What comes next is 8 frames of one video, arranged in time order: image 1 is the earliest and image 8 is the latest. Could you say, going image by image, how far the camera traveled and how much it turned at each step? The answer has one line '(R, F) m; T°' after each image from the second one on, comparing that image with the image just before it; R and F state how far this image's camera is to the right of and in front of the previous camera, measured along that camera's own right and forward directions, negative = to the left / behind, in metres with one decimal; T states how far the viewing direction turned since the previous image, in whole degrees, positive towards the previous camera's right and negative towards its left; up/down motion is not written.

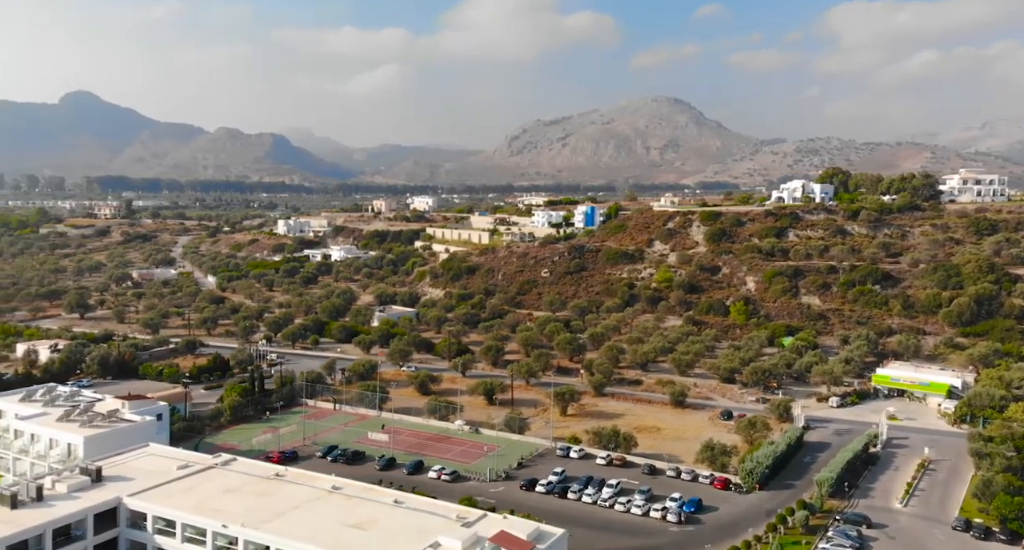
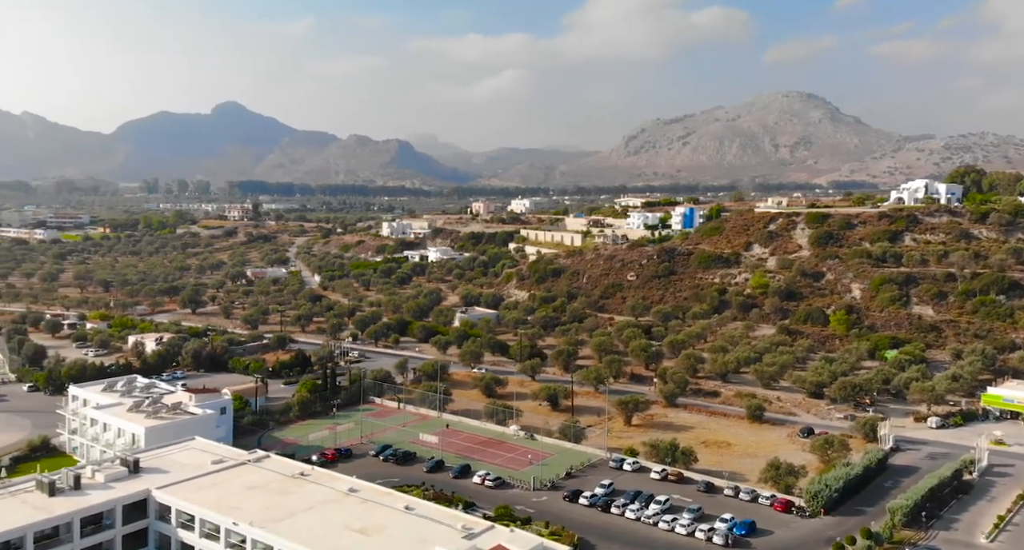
(+2.0, +0.6) m; -9°
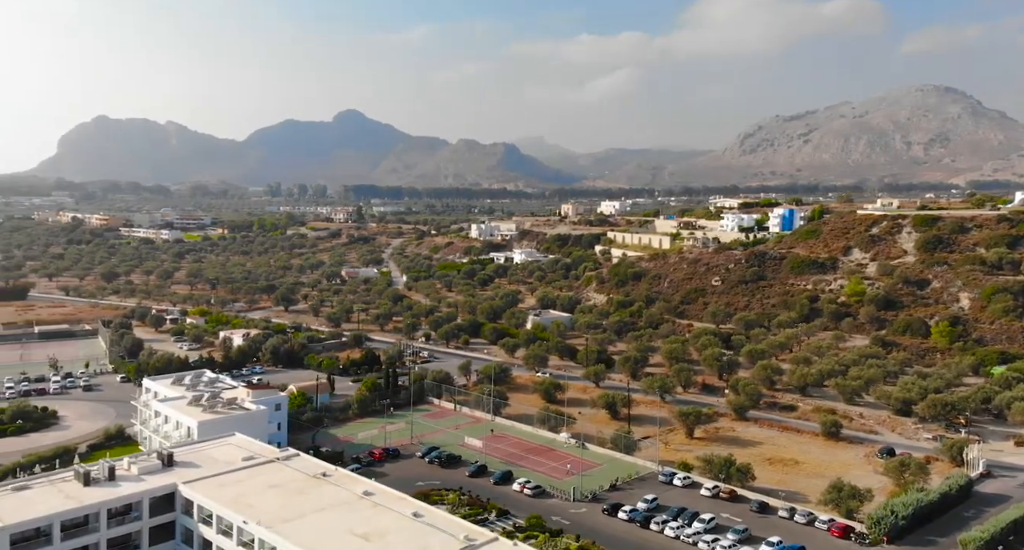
(+1.8, +0.6) m; -8°
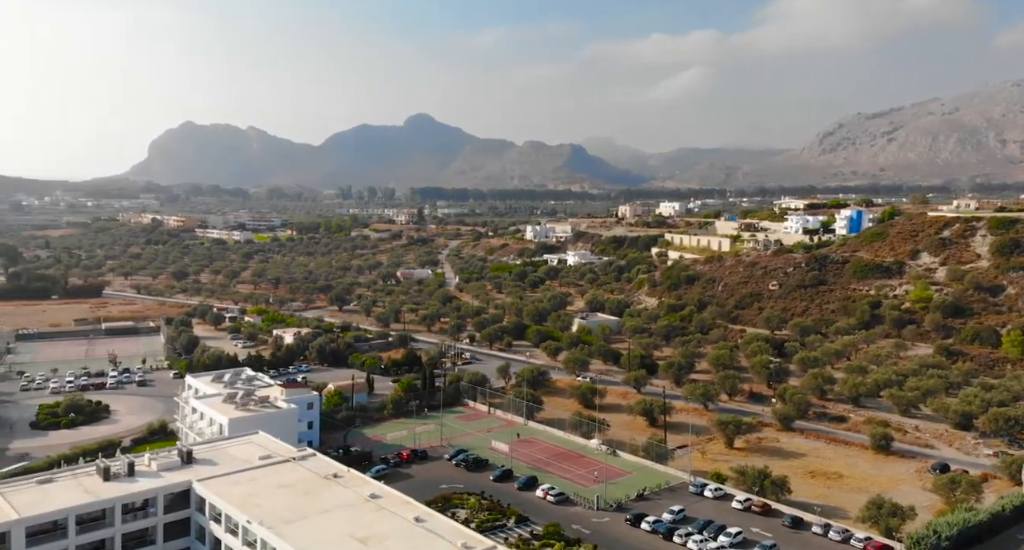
(+1.2, +0.4) m; -5°
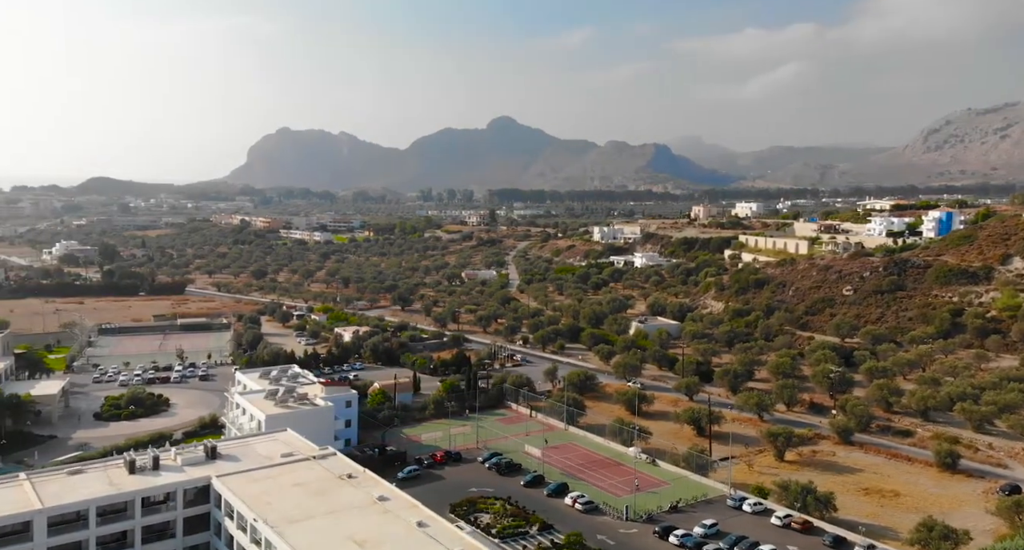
(+1.4, +0.4) m; -6°
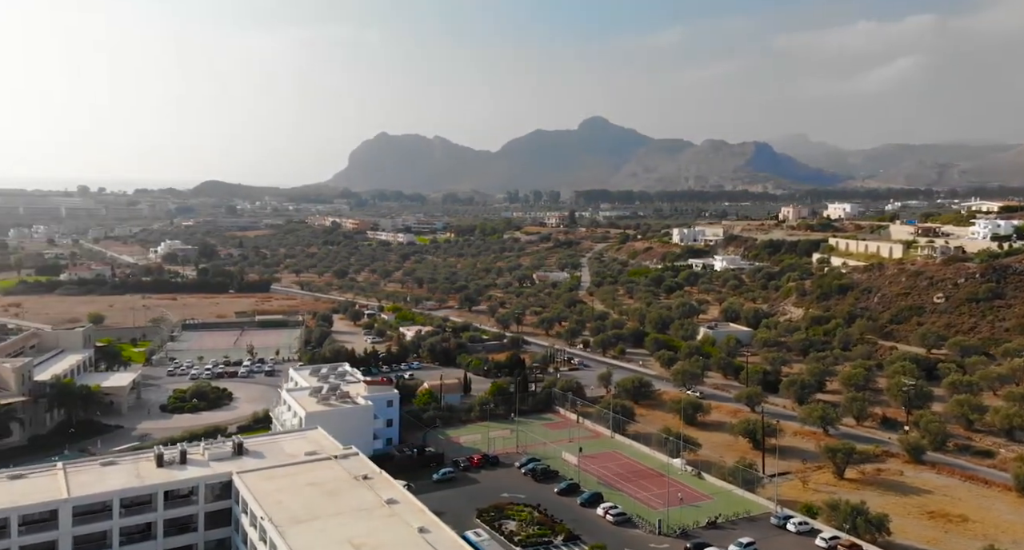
(+1.6, +0.5) m; -7°
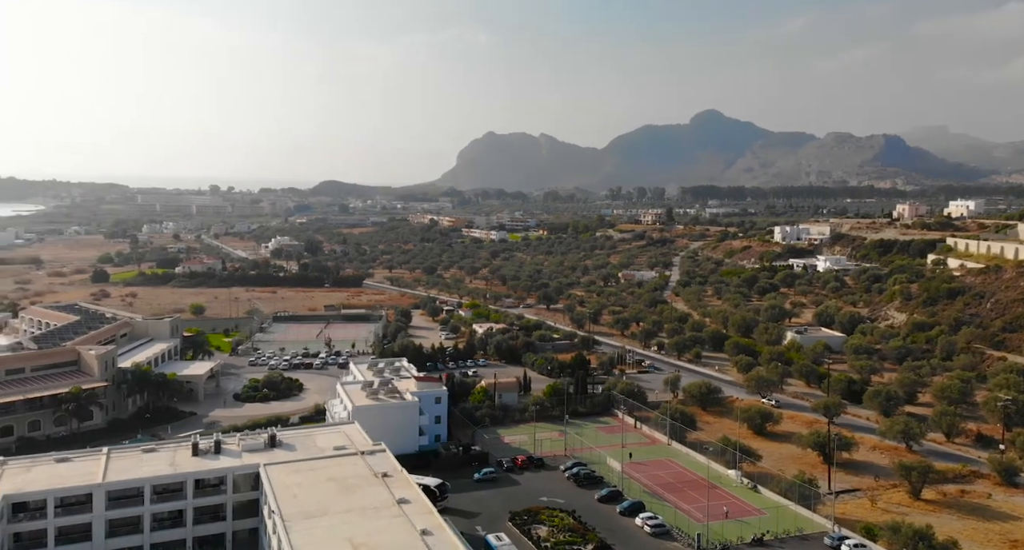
(+1.8, +0.6) m; -8°
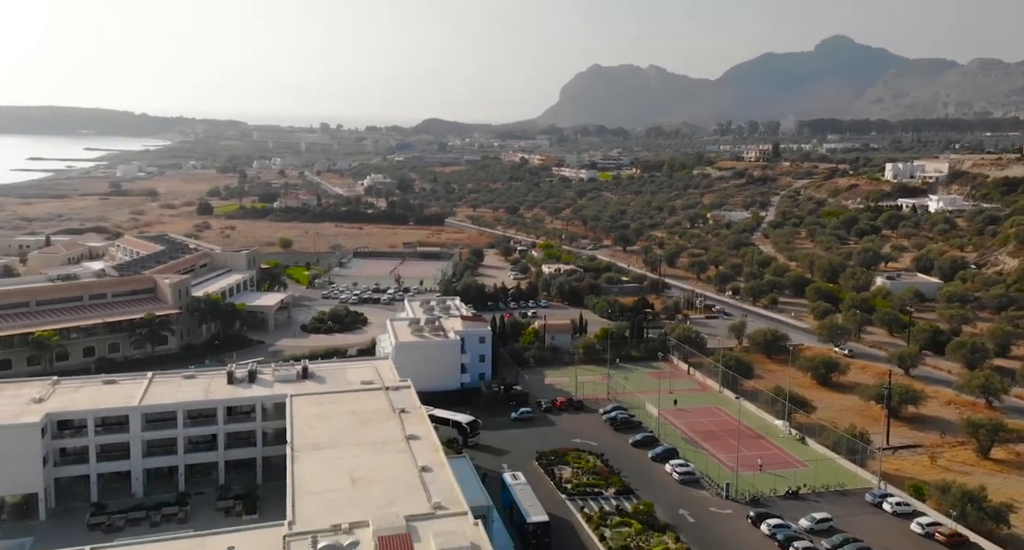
(+1.9, +0.6) m; -8°
